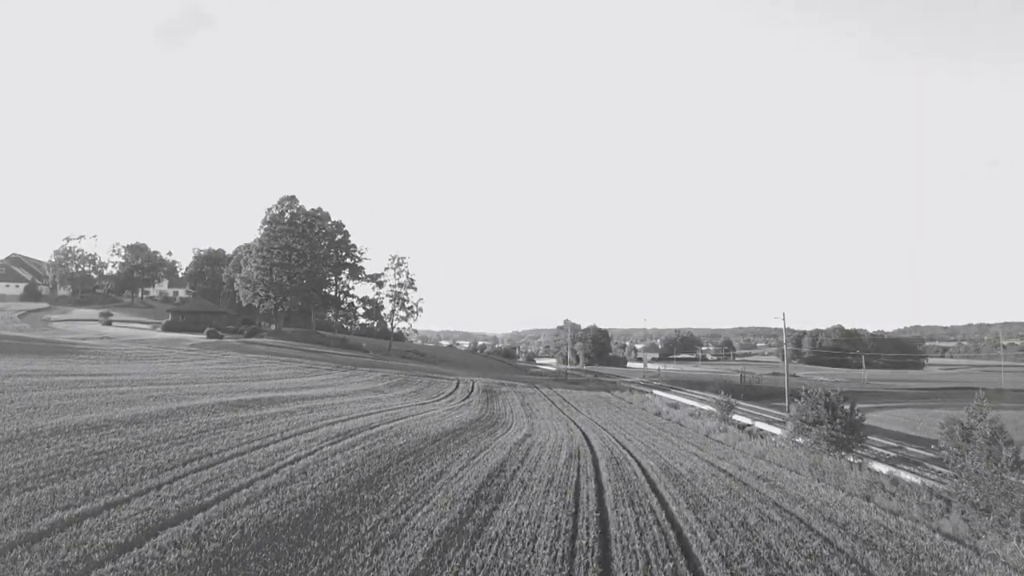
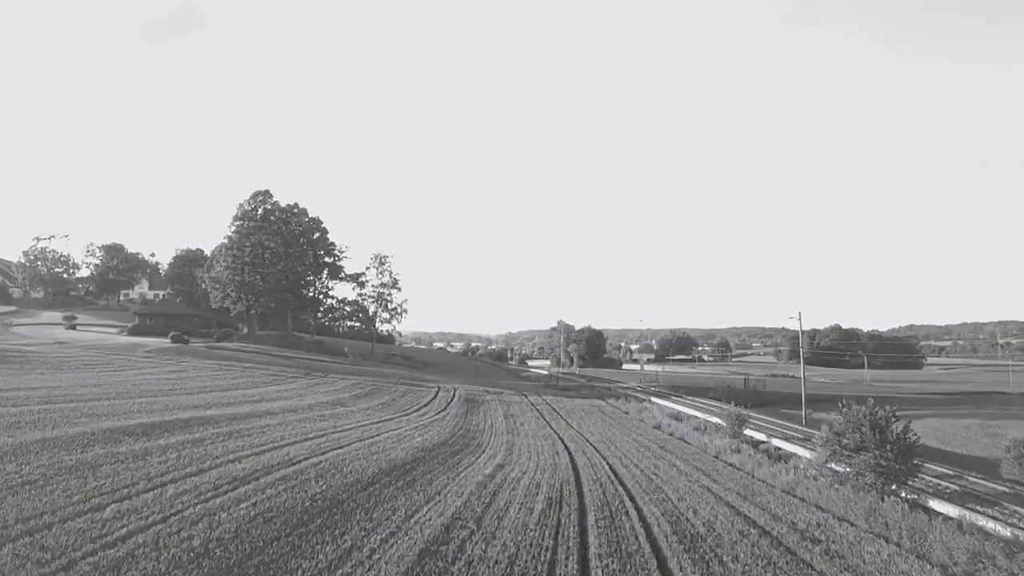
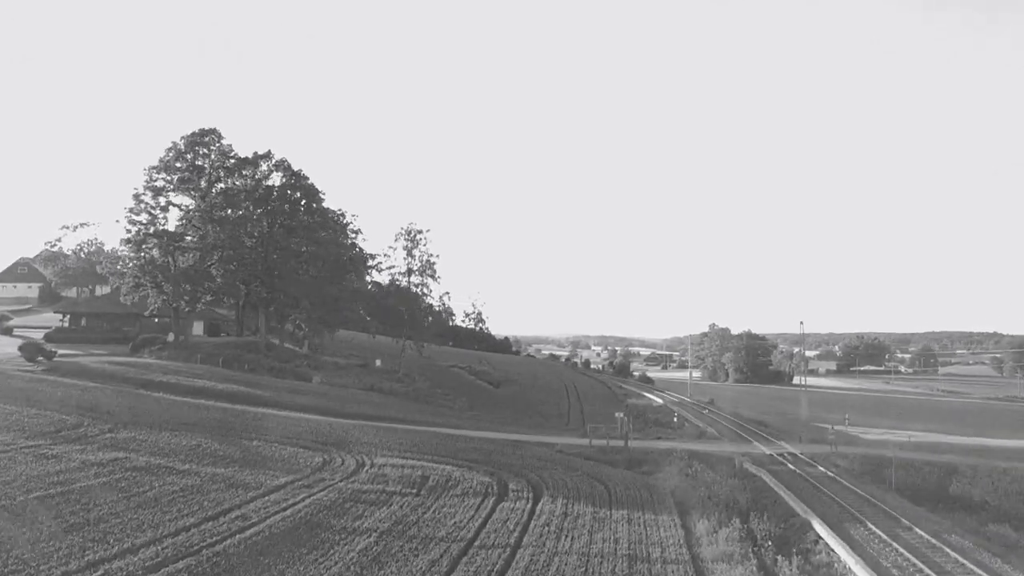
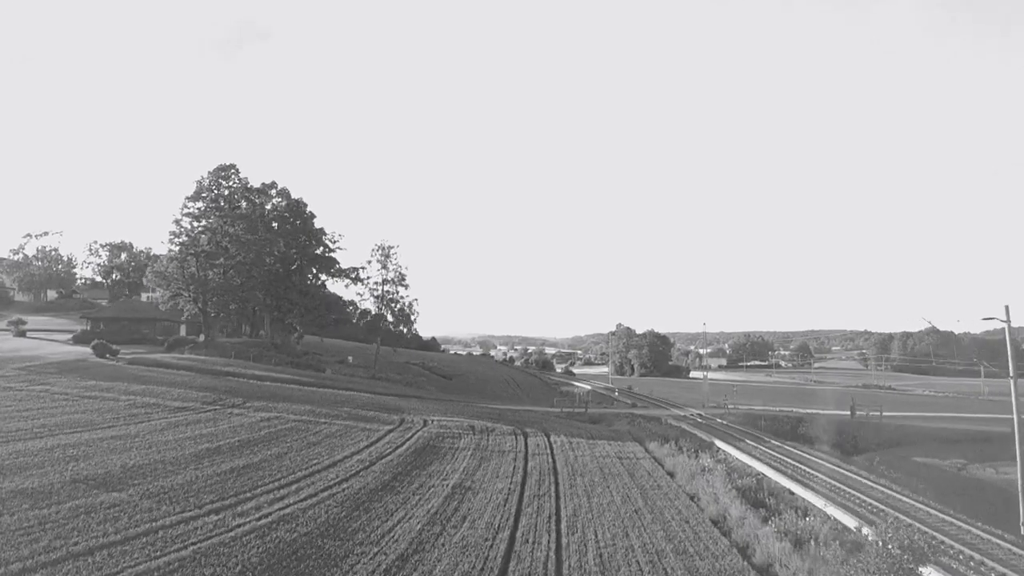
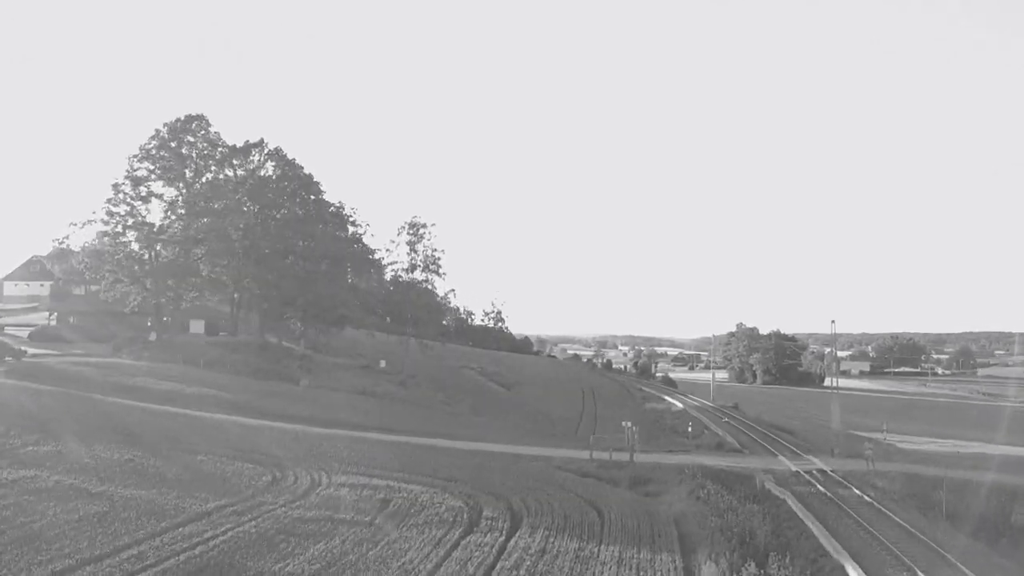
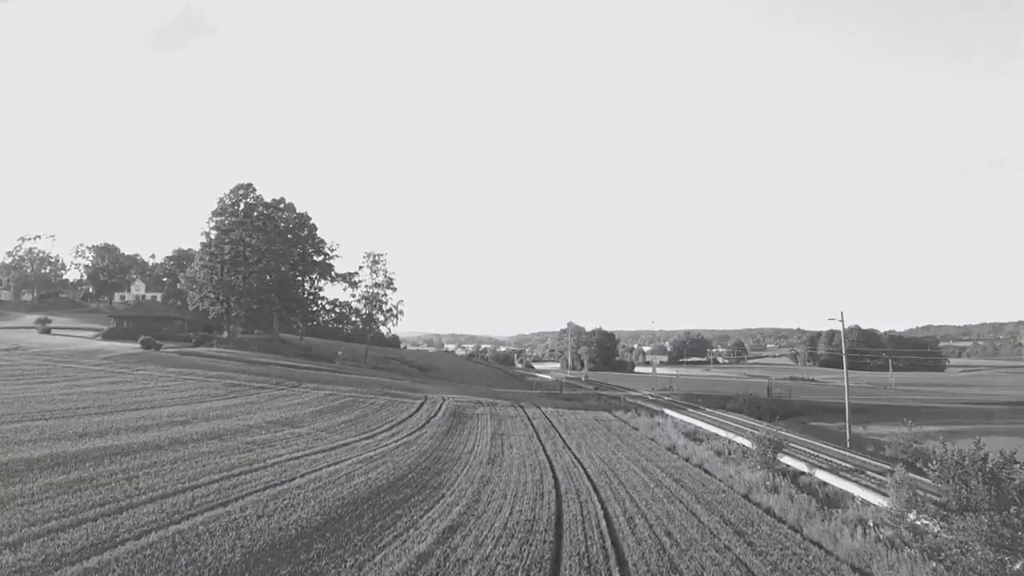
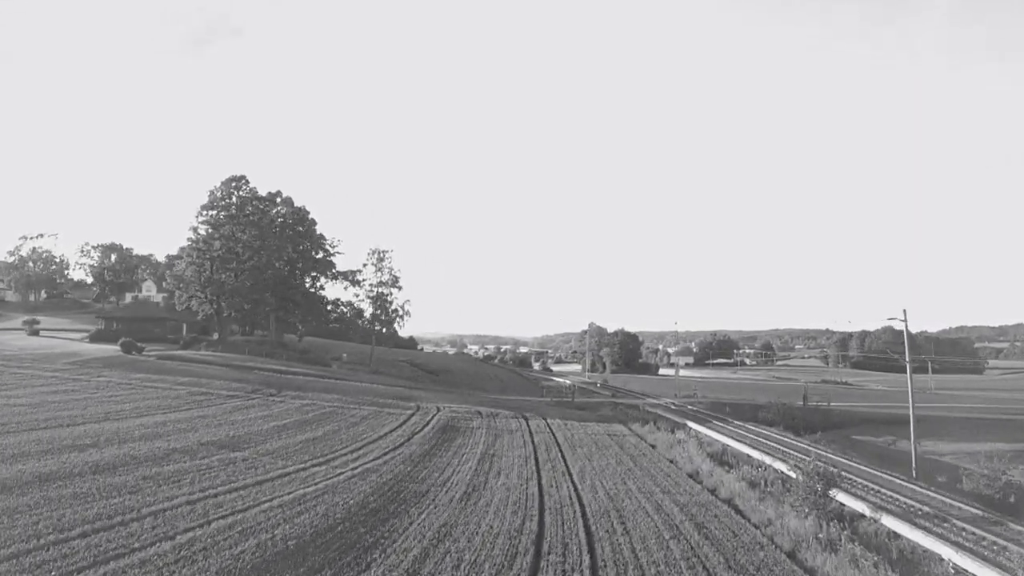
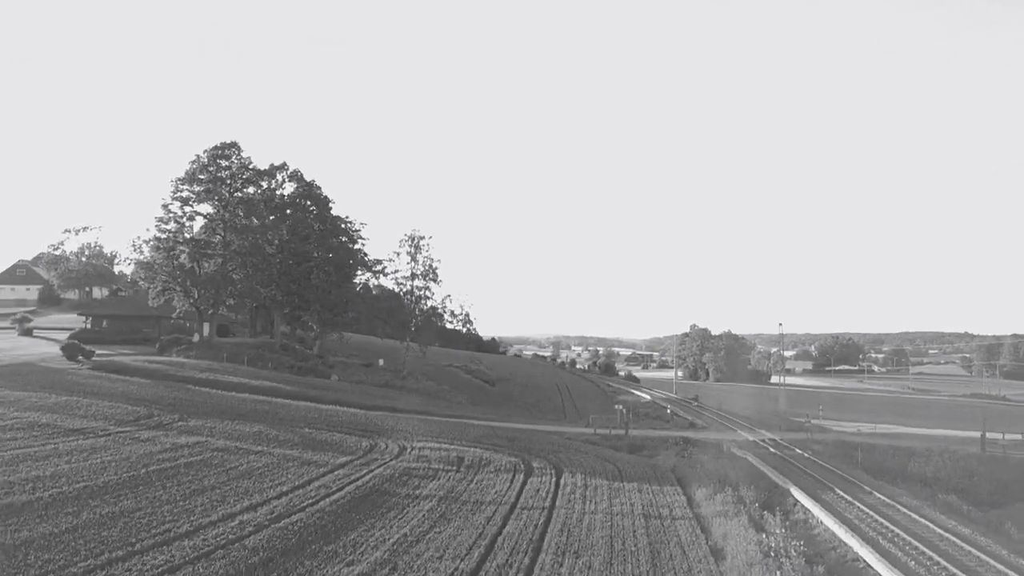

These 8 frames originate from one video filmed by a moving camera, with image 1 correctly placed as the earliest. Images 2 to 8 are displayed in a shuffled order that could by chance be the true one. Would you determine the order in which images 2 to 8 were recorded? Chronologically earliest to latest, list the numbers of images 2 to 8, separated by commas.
2, 6, 7, 4, 8, 3, 5
